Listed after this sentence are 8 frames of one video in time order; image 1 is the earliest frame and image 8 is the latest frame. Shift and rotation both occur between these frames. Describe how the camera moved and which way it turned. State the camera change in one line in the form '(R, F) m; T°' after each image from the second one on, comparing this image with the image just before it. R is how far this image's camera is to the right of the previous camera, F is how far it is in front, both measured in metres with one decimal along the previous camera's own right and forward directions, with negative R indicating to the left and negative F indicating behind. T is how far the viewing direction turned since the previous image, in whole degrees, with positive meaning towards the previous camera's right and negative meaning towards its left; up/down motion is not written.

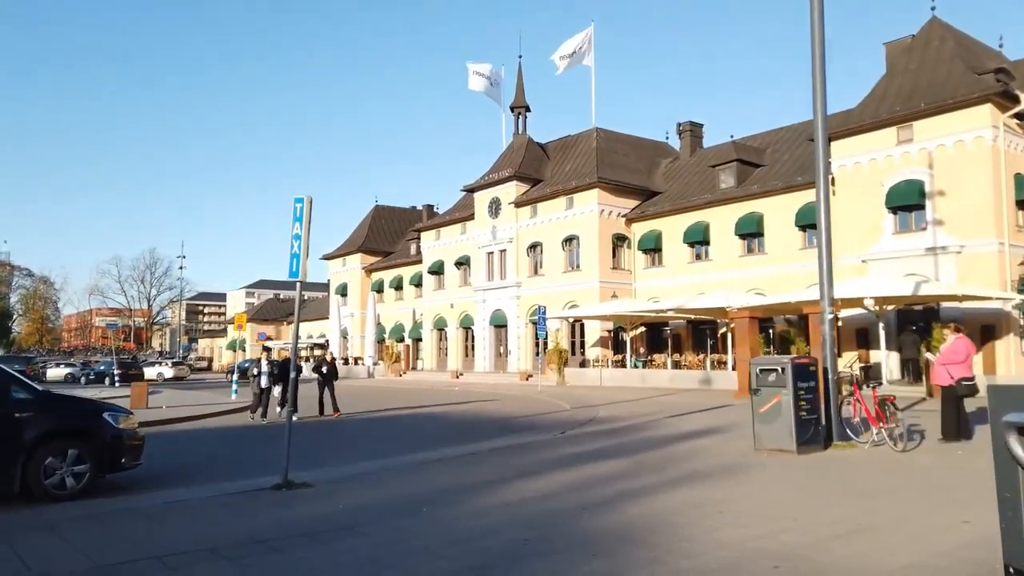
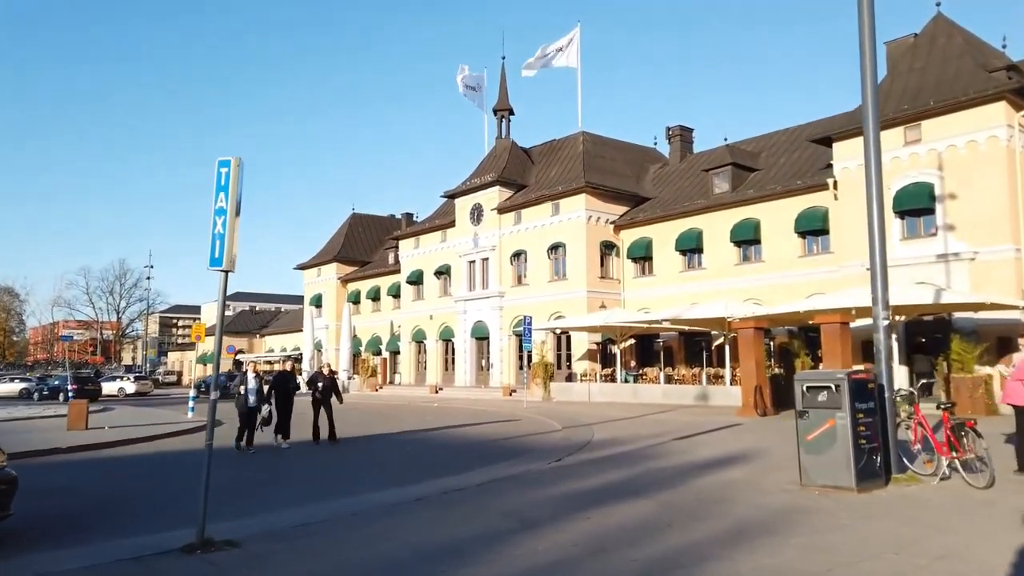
(-0.1, +2.1) m; +1°
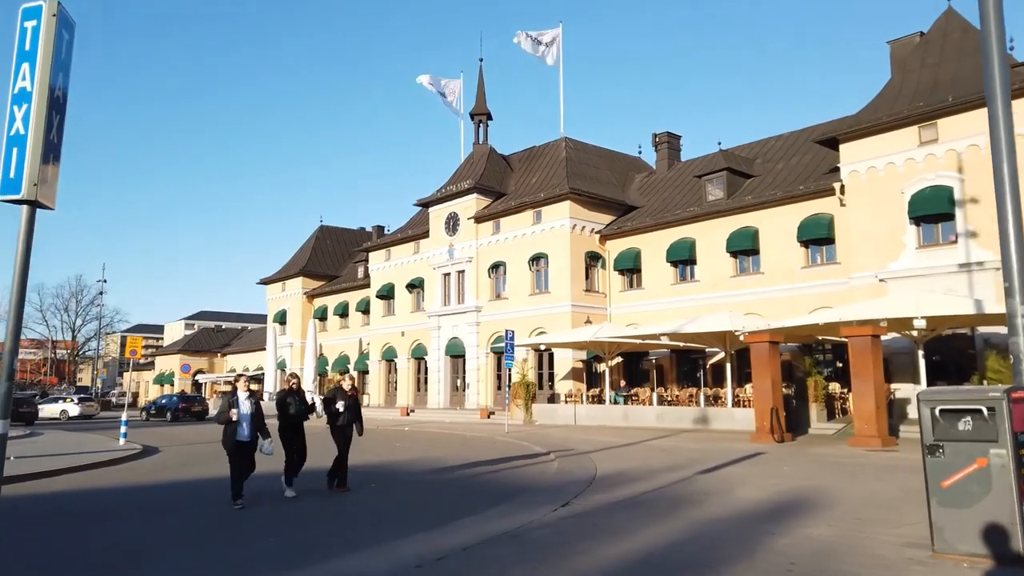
(-0.3, +2.8) m; +2°
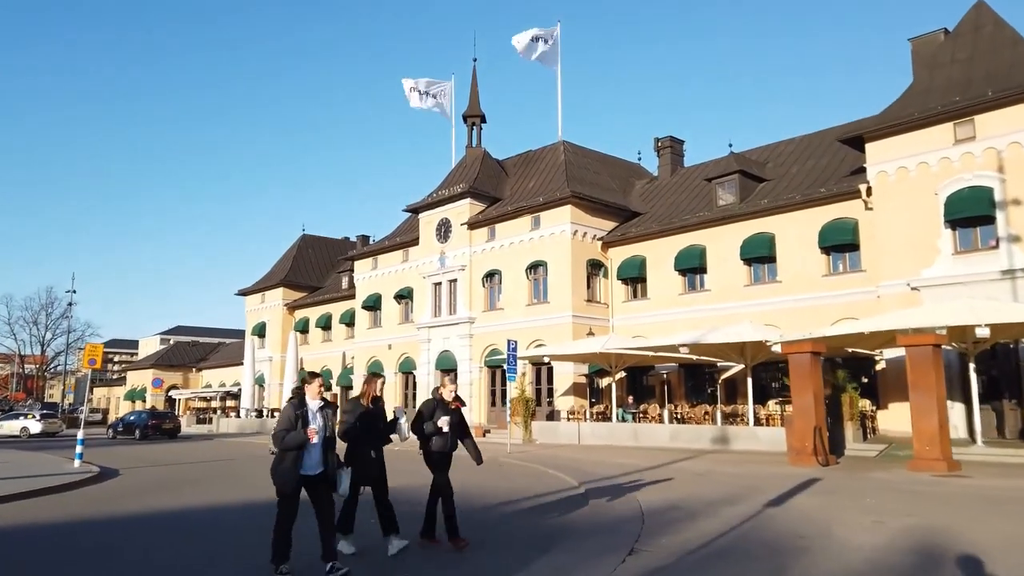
(-0.7, +2.2) m; +1°
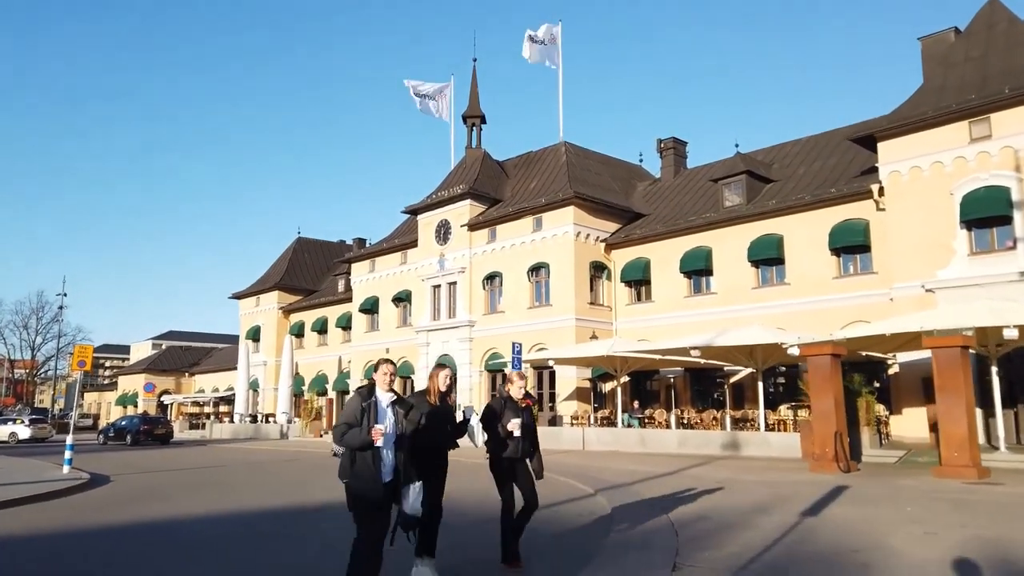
(-0.3, +0.7) m; 0°
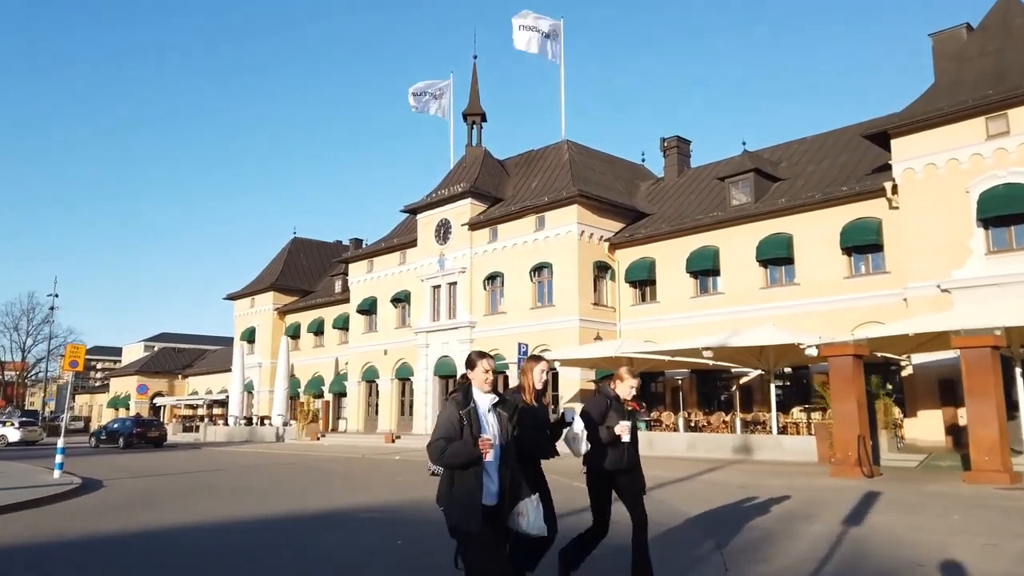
(-0.4, +0.6) m; 0°
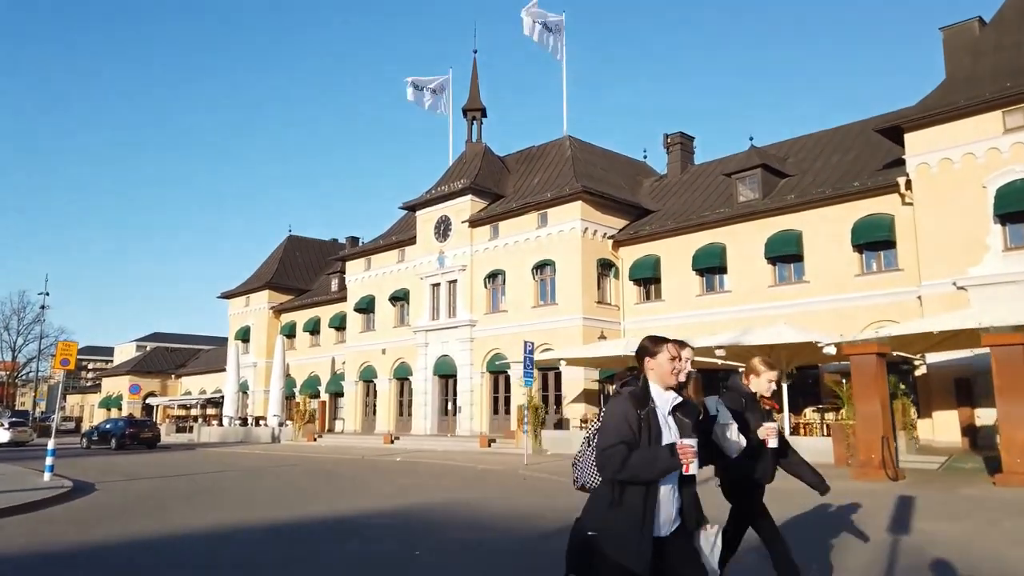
(-0.4, +0.6) m; 0°
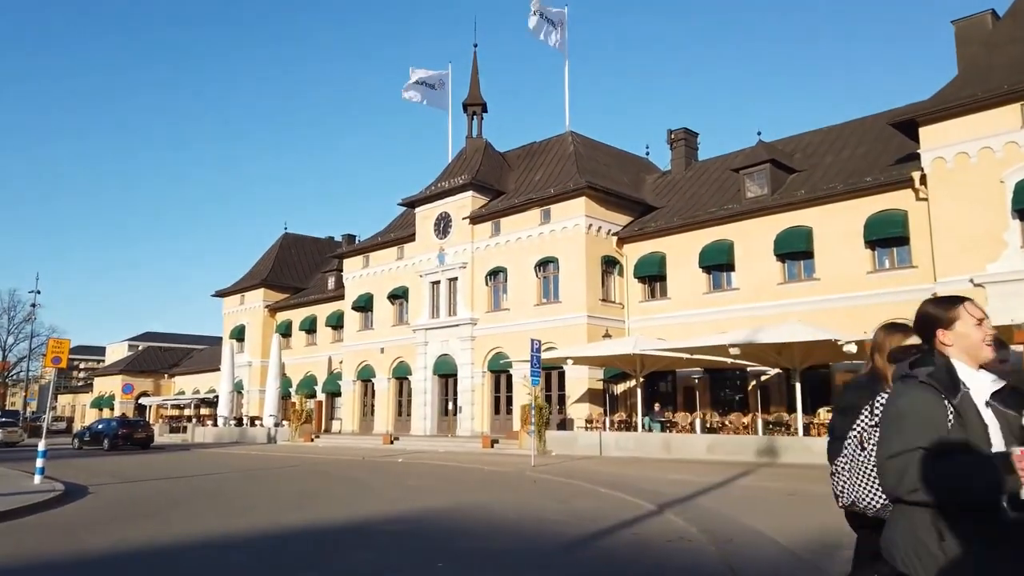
(-0.4, +0.6) m; 0°
